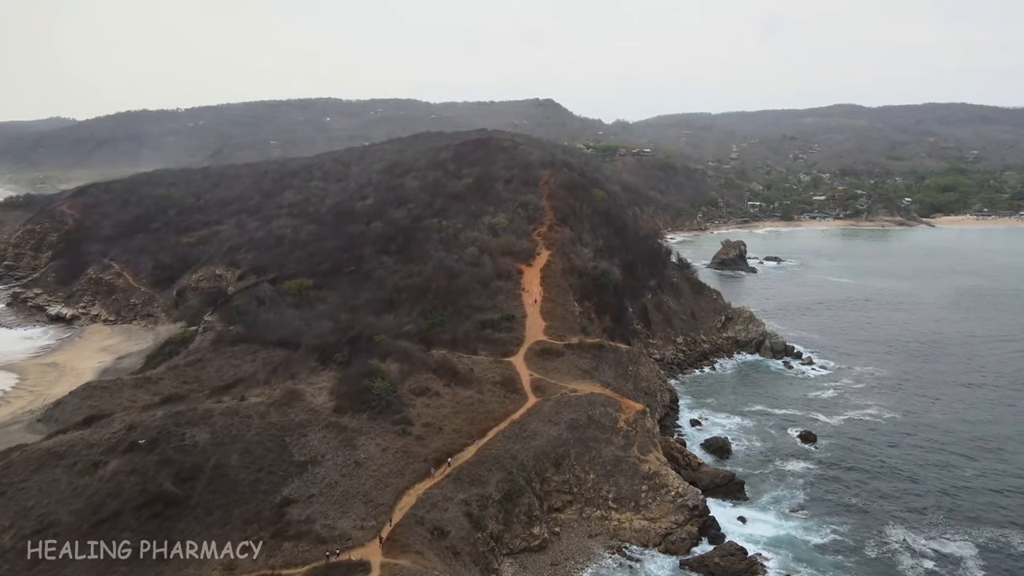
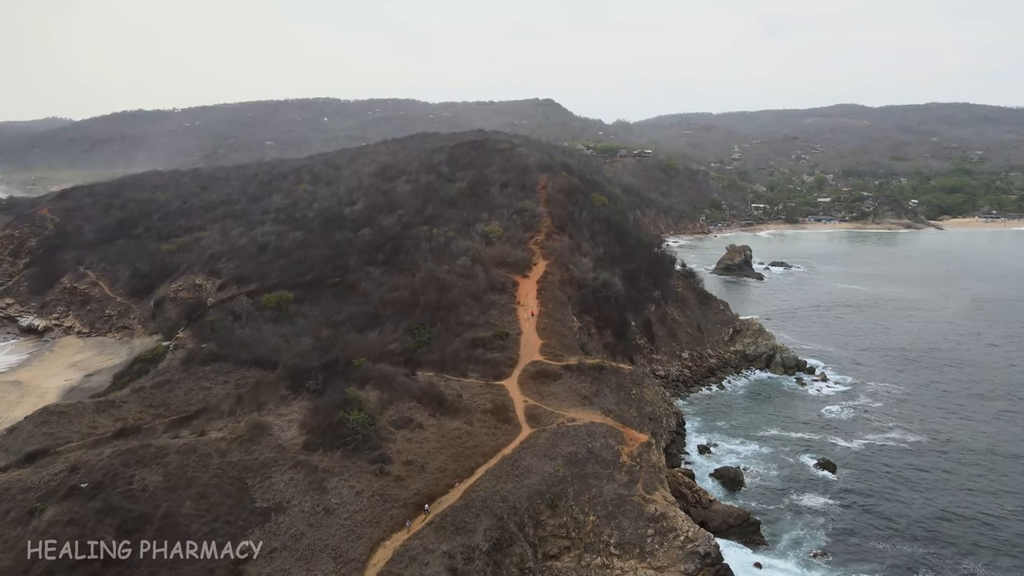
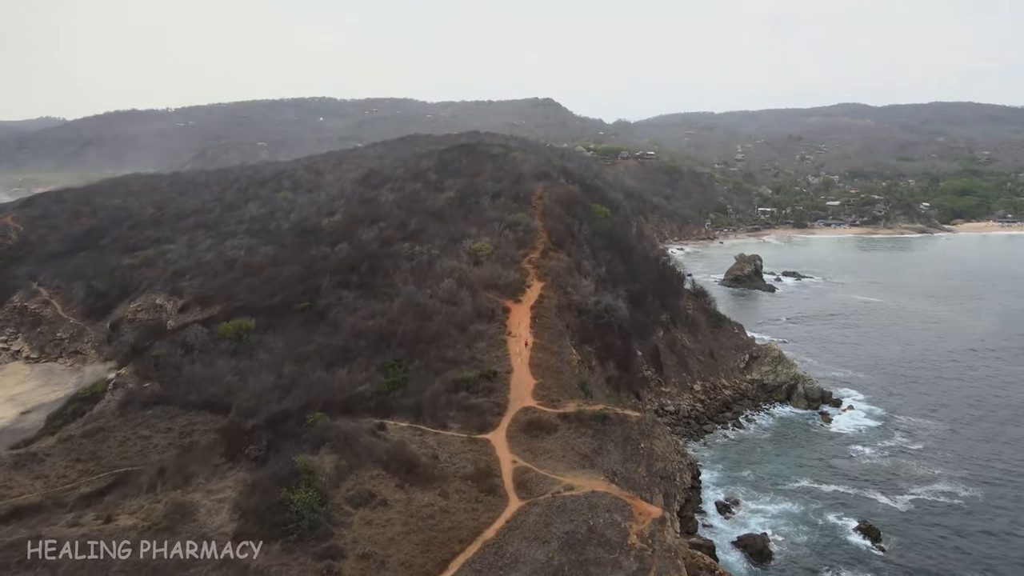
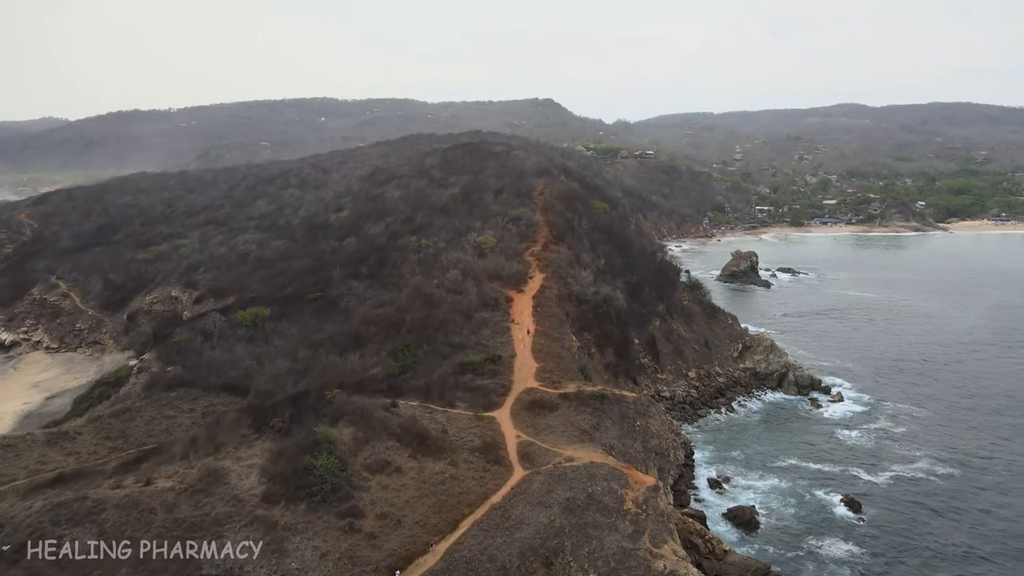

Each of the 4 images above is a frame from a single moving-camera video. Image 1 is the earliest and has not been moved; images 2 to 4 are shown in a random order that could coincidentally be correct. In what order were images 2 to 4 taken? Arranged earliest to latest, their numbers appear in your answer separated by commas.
2, 4, 3
